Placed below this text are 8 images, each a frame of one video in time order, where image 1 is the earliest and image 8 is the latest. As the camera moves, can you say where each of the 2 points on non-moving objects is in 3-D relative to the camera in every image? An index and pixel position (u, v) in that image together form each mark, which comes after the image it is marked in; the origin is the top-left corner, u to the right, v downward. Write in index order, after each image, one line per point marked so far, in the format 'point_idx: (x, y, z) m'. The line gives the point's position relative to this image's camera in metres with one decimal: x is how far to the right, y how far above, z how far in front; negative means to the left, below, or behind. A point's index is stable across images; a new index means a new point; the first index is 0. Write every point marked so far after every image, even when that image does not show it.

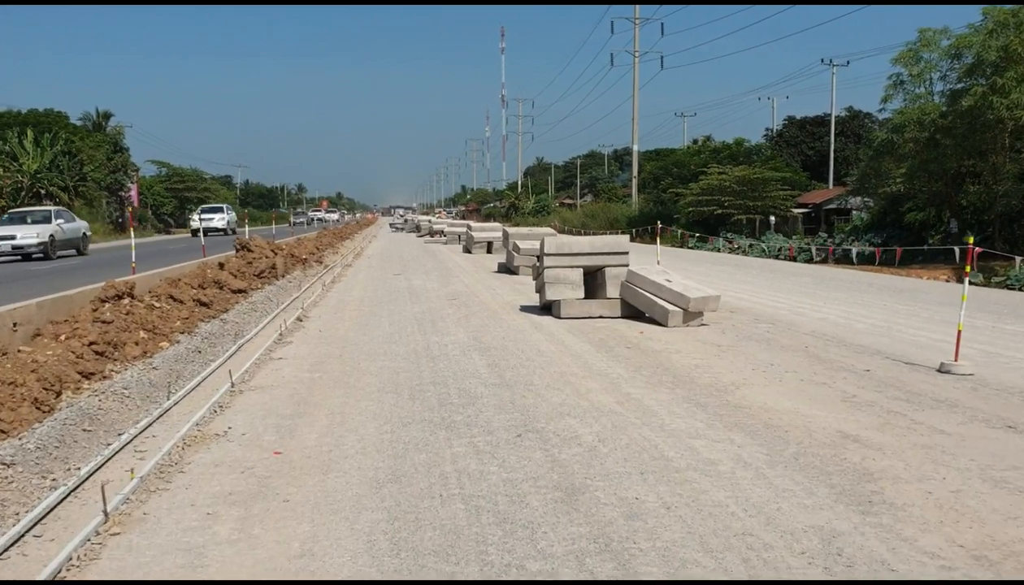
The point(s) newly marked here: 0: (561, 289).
0: (+0.7, +0.1, +15.5) m
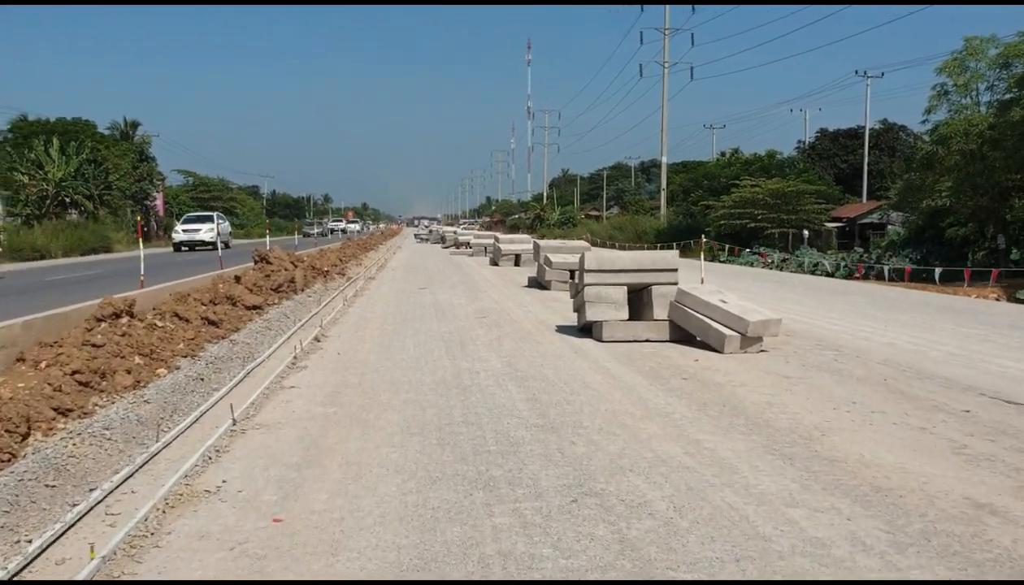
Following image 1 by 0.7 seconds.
0: (+1.3, -0.2, +14.2) m
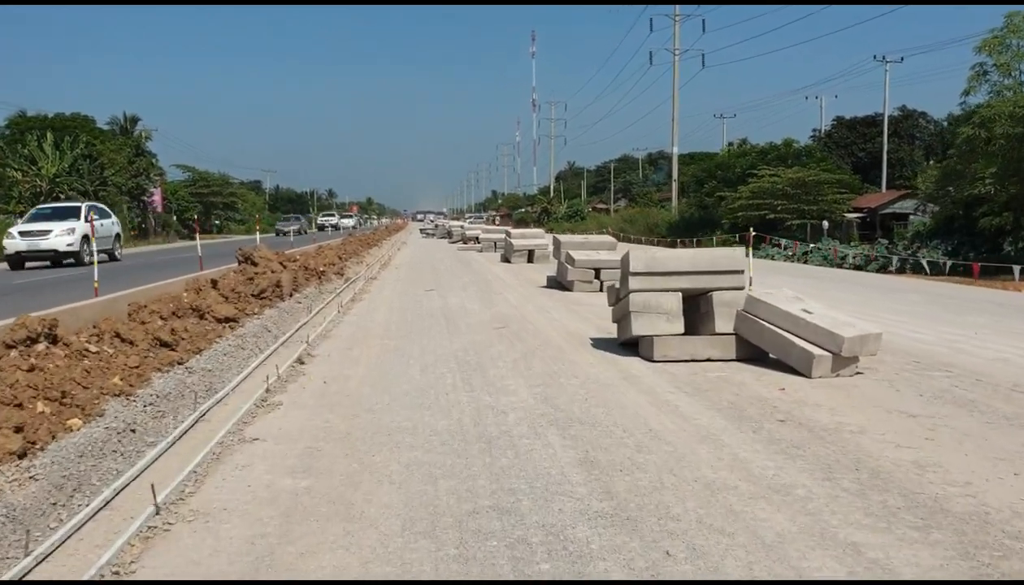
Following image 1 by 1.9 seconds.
0: (+1.6, -0.3, +11.5) m
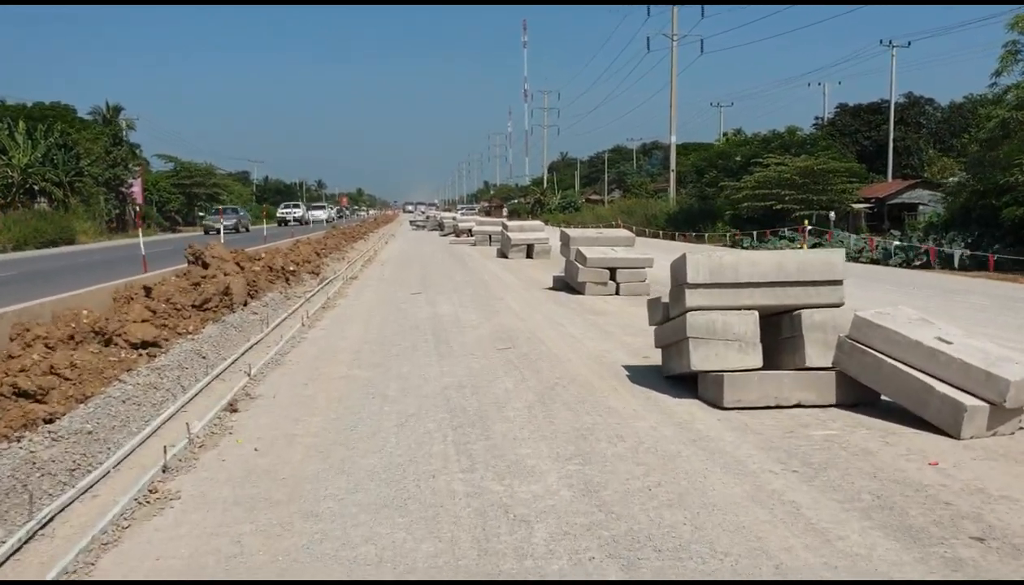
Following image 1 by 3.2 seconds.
0: (+1.7, -0.5, +8.3) m
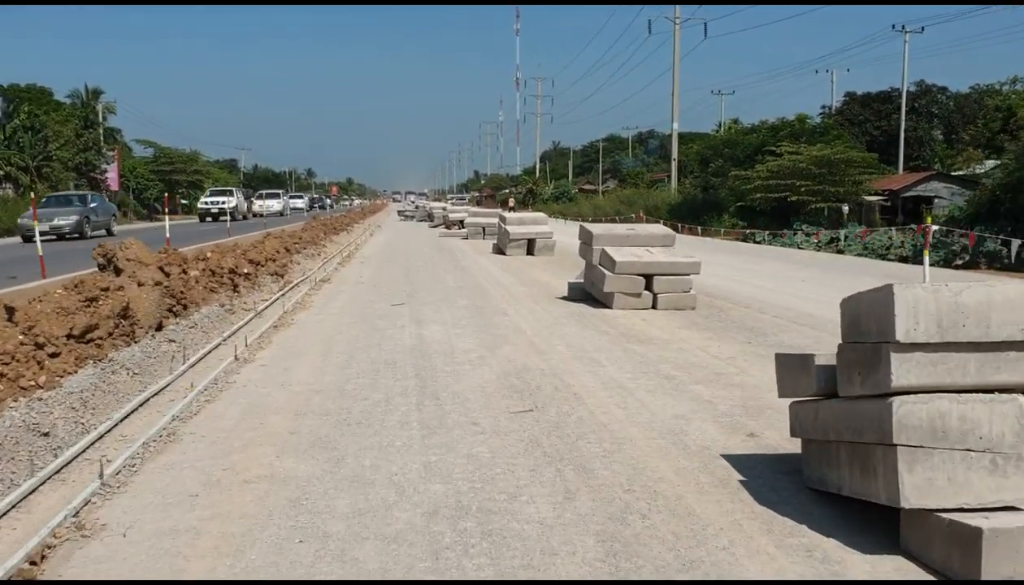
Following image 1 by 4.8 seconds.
0: (+1.9, -0.8, +4.4) m
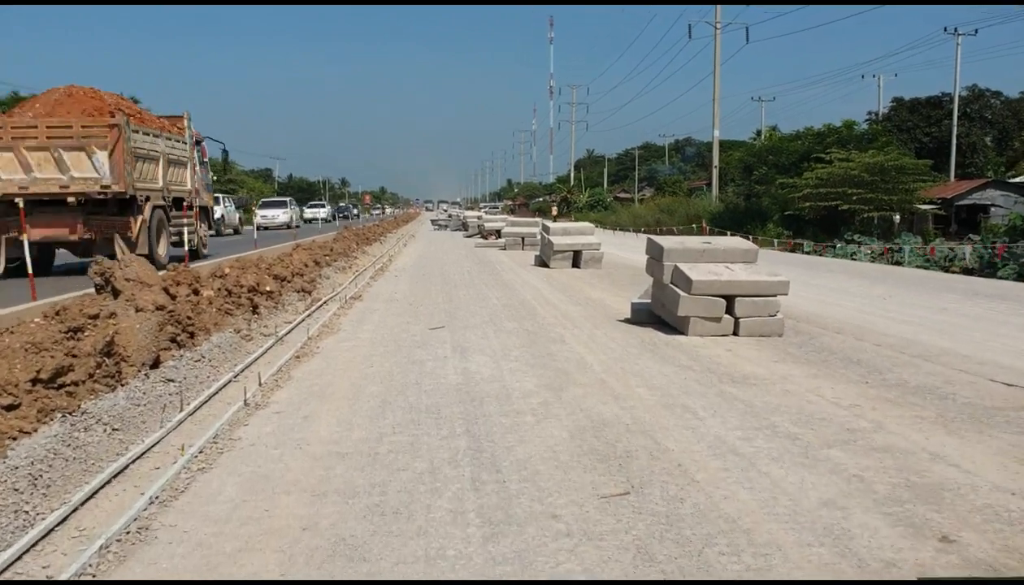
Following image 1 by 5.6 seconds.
0: (+2.3, -1.0, +2.4) m
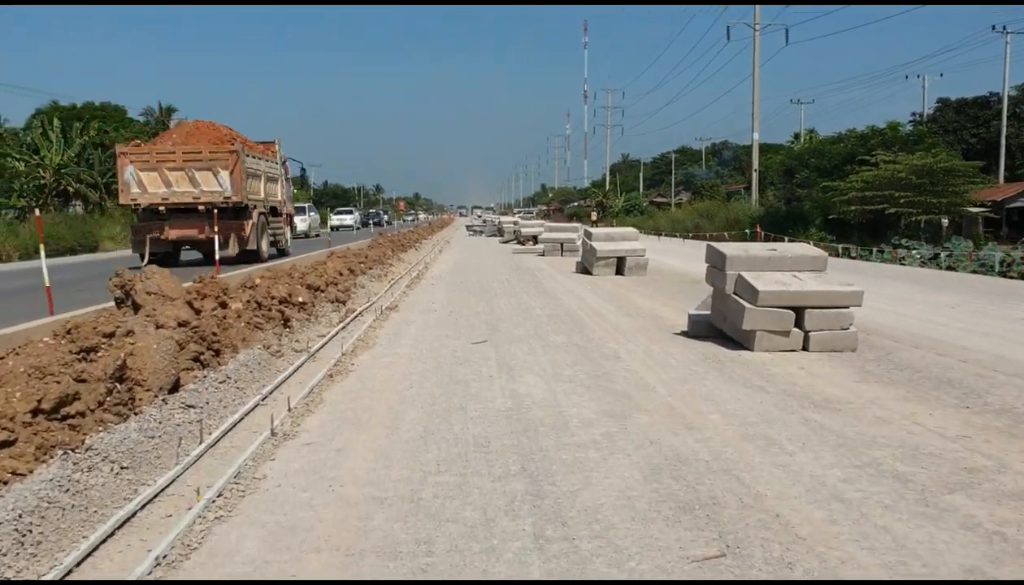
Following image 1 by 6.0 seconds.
0: (+2.5, -1.1, +1.4) m
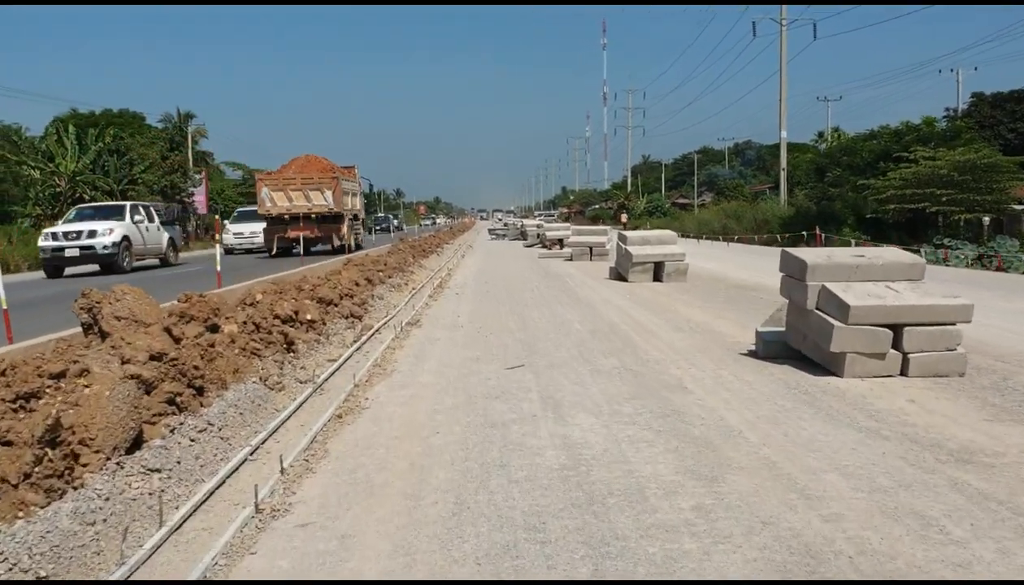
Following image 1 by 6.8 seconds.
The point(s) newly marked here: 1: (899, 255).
0: (+2.8, -1.2, -0.5) m
1: (+4.1, +0.4, +10.6) m
